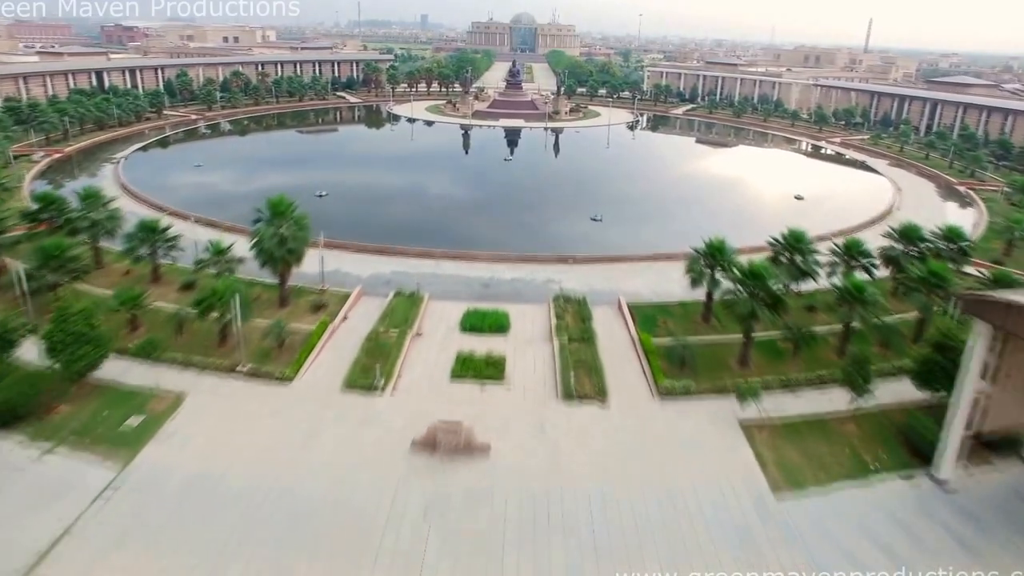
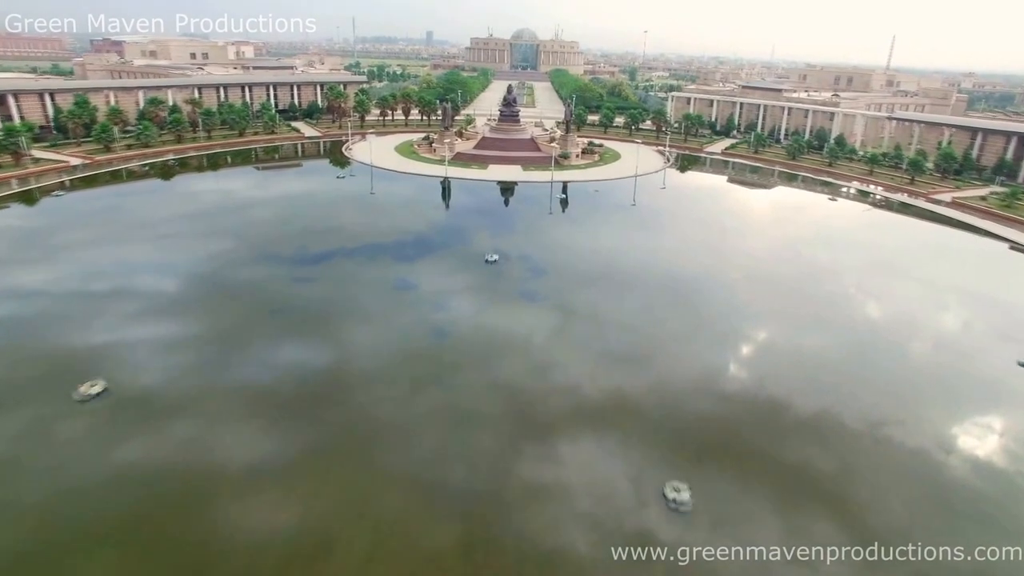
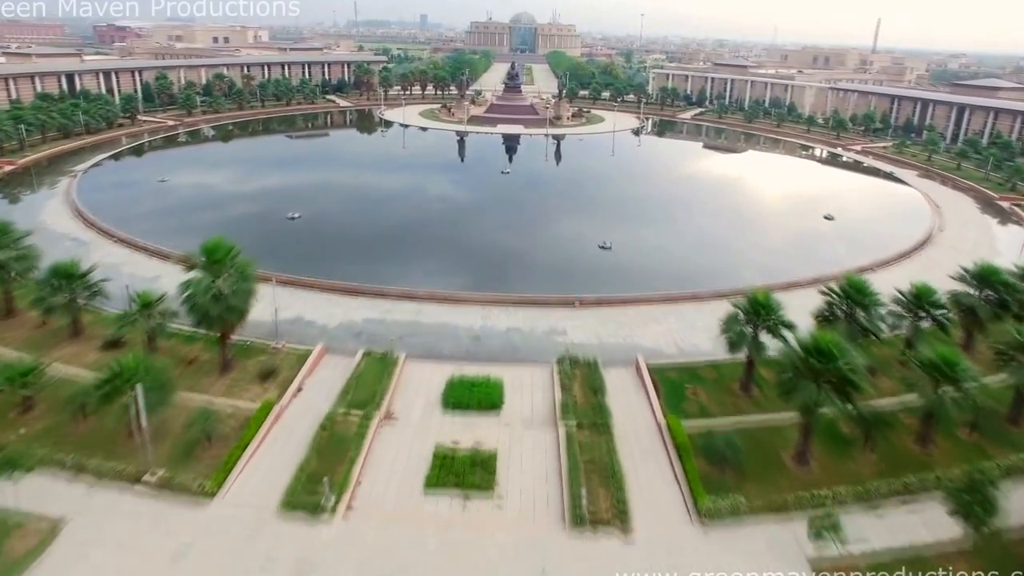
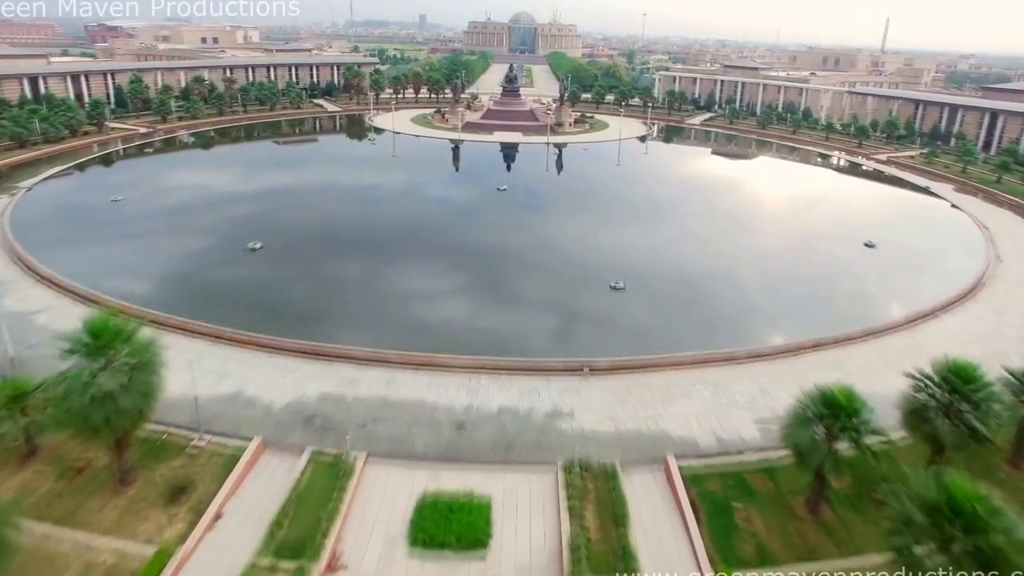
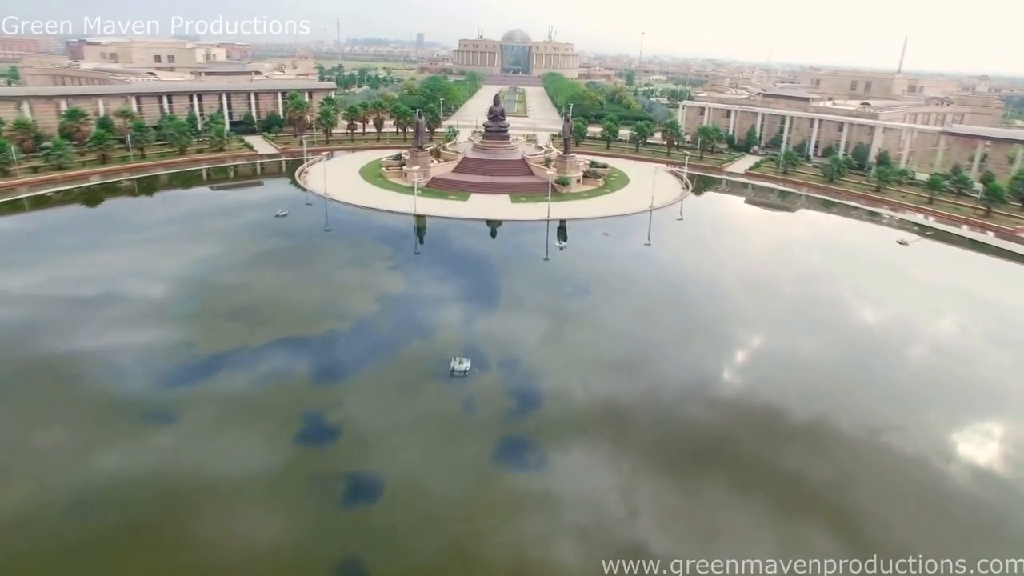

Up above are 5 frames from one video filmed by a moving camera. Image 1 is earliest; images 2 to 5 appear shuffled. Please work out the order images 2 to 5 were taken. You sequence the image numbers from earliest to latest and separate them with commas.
3, 4, 2, 5
